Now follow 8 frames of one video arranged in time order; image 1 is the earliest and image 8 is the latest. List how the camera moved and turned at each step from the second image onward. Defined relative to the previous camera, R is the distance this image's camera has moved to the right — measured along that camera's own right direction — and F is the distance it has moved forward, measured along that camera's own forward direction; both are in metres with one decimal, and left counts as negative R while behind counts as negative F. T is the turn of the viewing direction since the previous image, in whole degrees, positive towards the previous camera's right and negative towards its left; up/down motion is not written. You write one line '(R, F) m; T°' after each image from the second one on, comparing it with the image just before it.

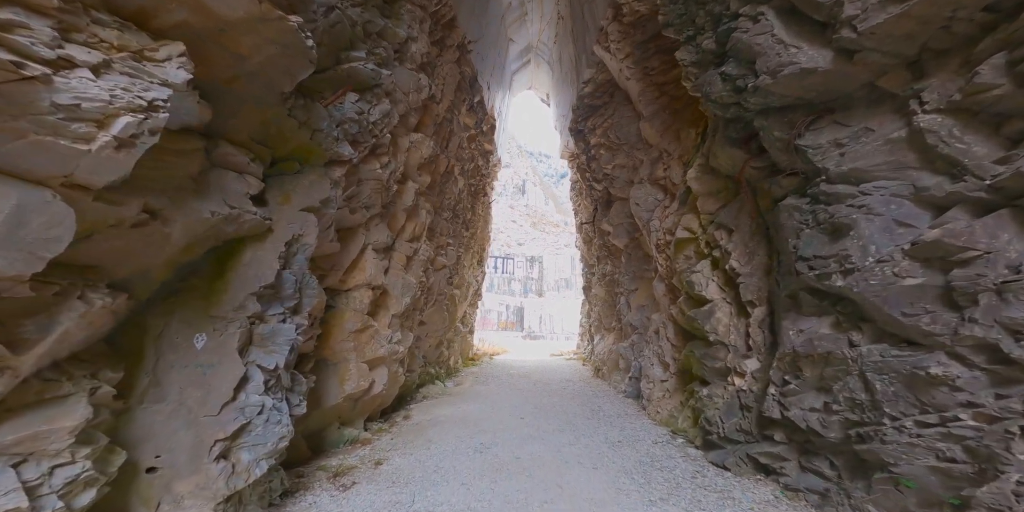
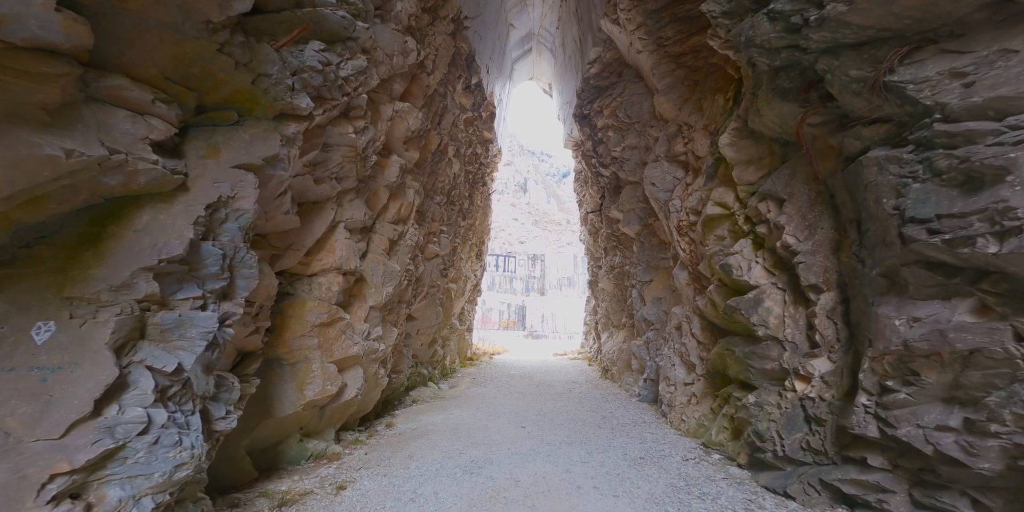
(0.0, +1.1) m; 0°
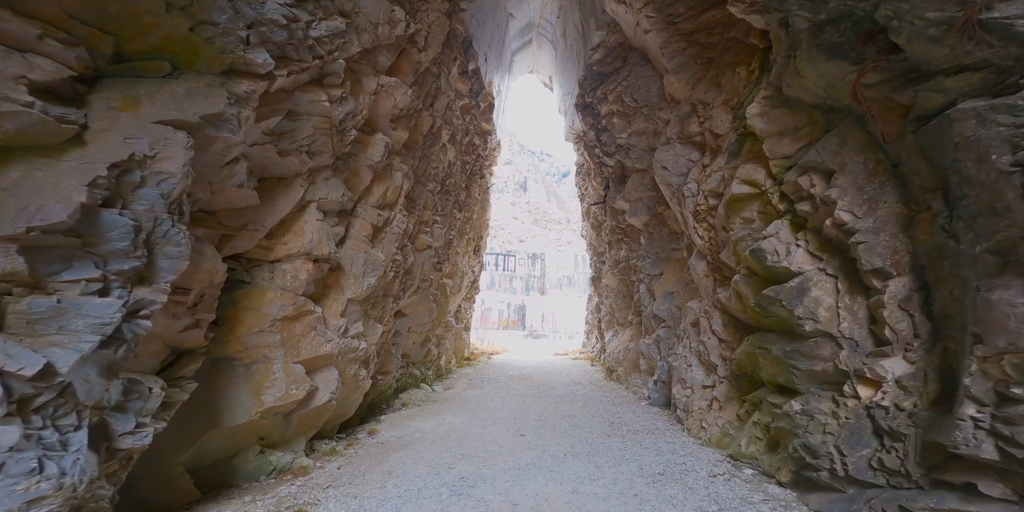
(0.0, +0.7) m; 0°
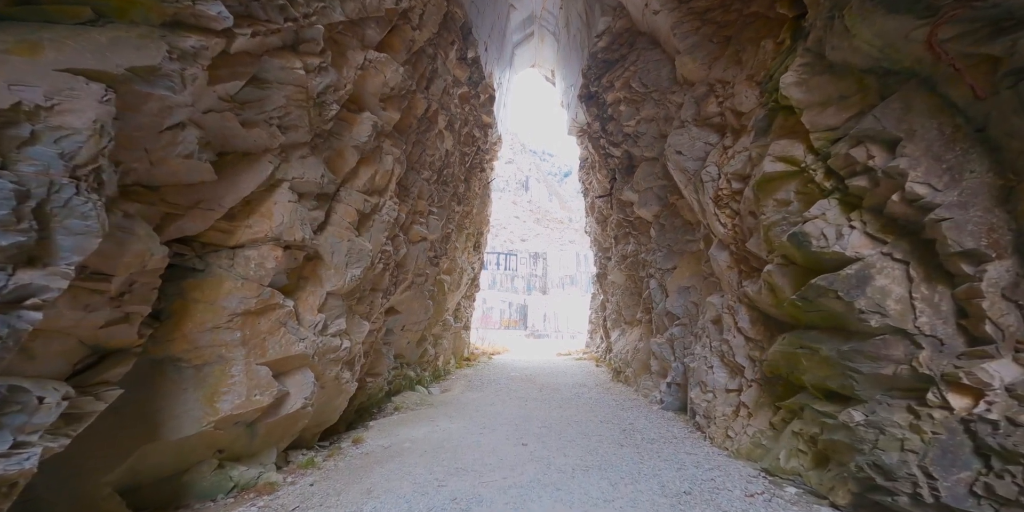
(0.0, +0.6) m; 0°
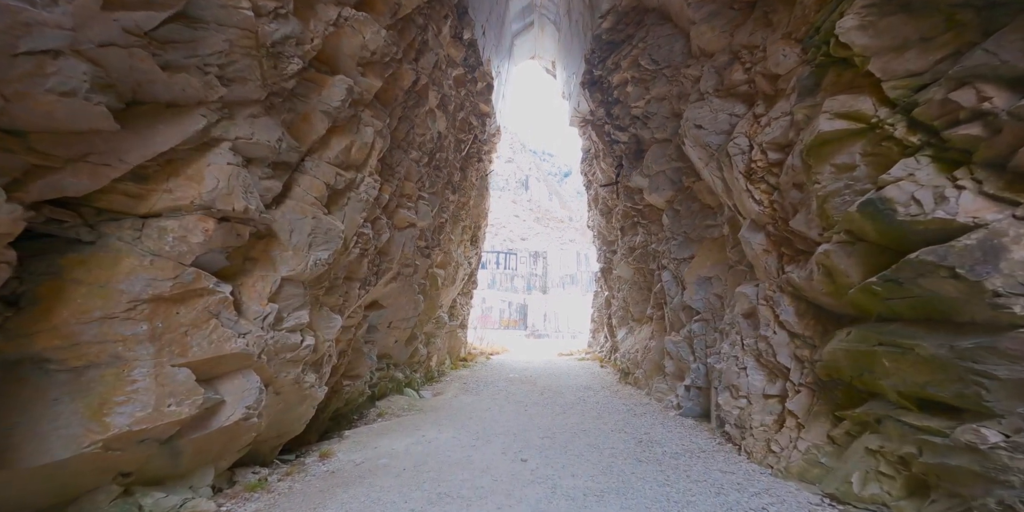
(0.0, +0.8) m; 0°
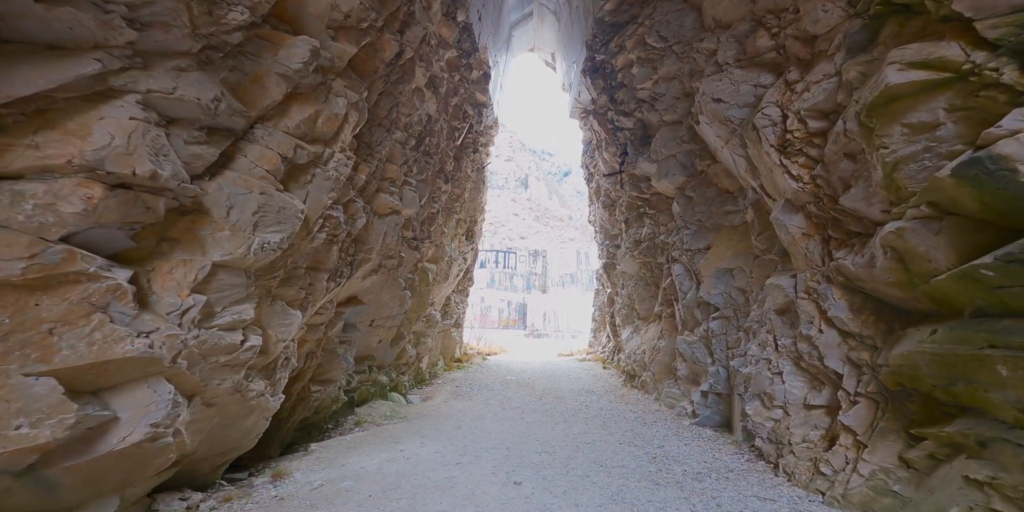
(+0.1, +0.7) m; 0°
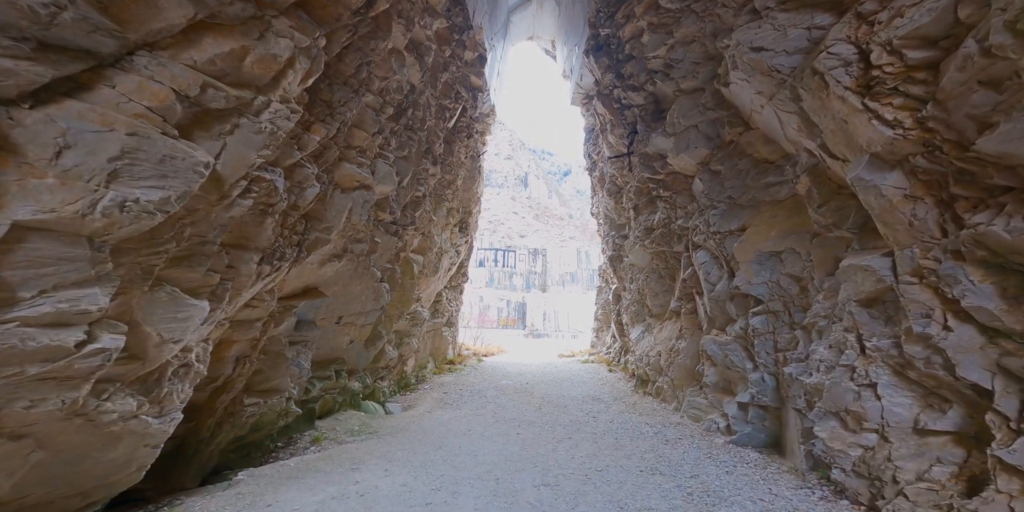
(+0.1, +1.1) m; 0°
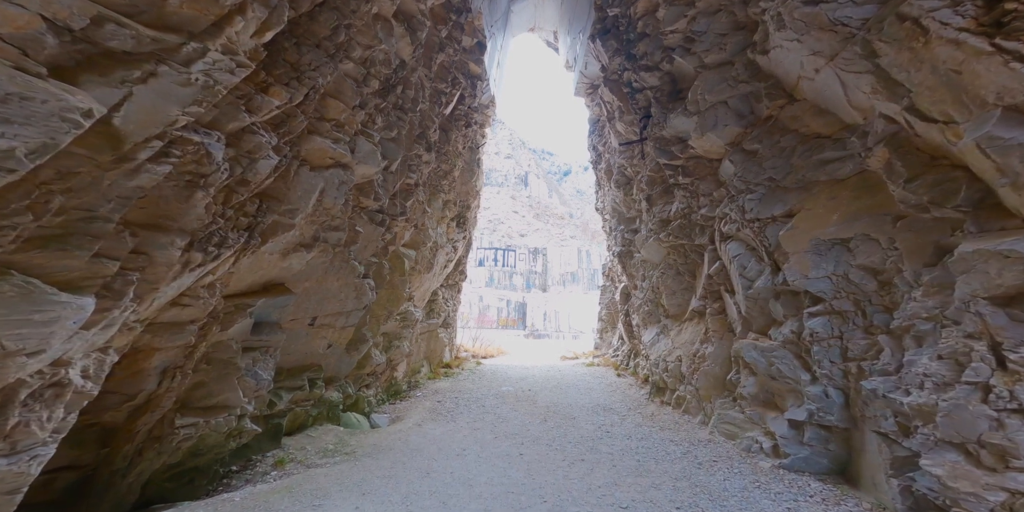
(0.0, +0.8) m; 0°
